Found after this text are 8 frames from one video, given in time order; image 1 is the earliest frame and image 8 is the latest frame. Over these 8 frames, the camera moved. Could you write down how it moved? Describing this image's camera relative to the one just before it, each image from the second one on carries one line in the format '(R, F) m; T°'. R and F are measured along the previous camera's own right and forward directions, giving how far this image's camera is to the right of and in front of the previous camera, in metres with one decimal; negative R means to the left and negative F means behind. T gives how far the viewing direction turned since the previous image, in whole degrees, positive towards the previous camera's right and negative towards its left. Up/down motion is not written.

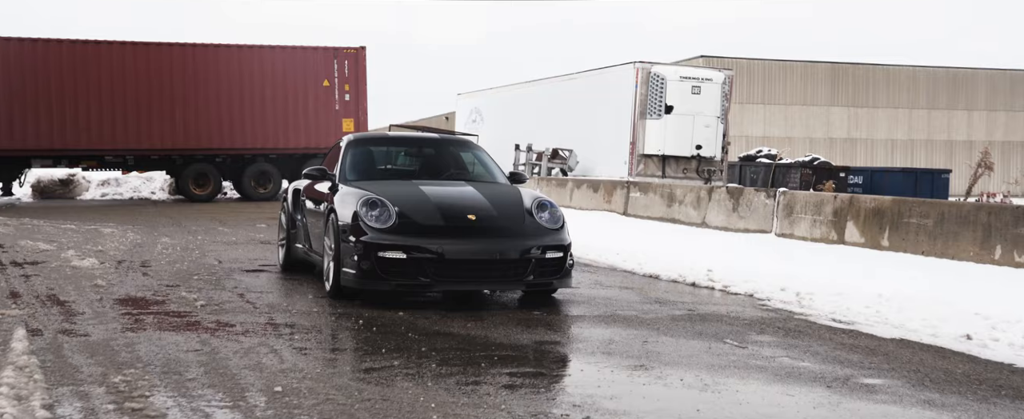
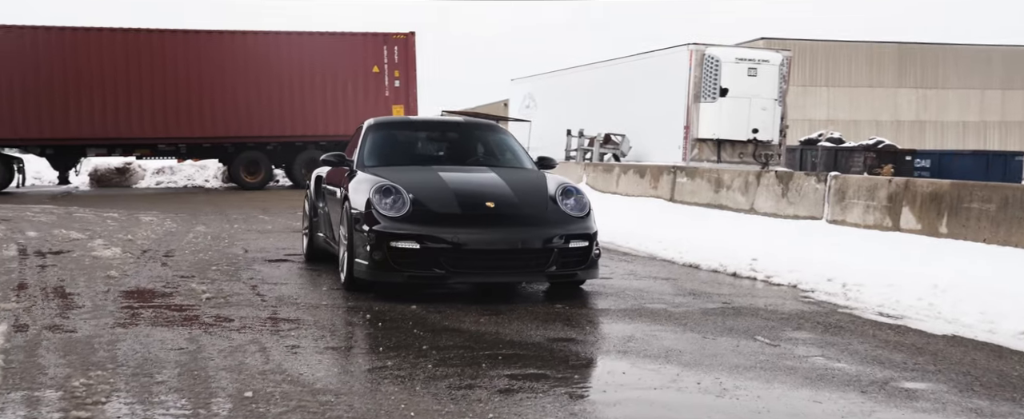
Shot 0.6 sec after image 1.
(+0.2, +0.3) m; -4°
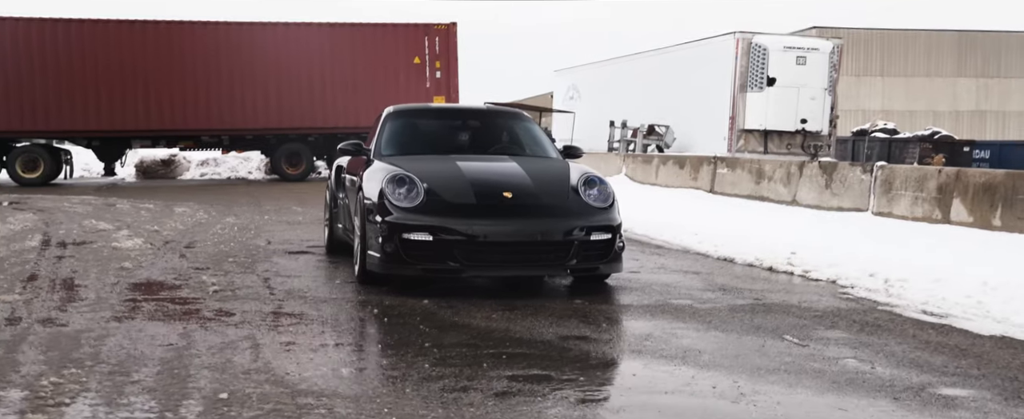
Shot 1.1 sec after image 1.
(+0.2, +0.2) m; -3°
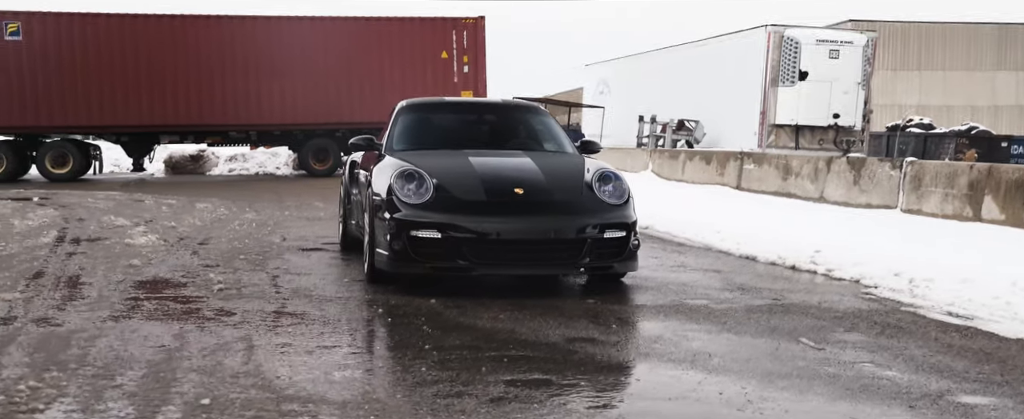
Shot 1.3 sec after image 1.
(+0.1, +0.1) m; -2°
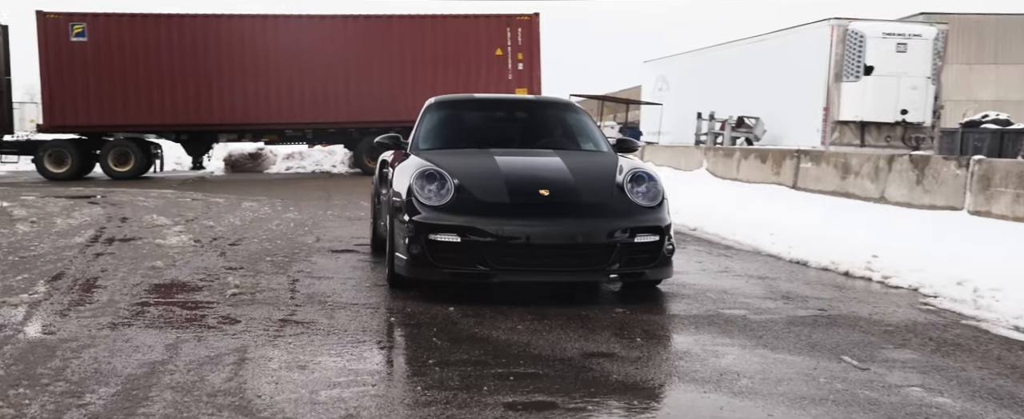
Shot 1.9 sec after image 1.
(+0.2, +0.3) m; -4°
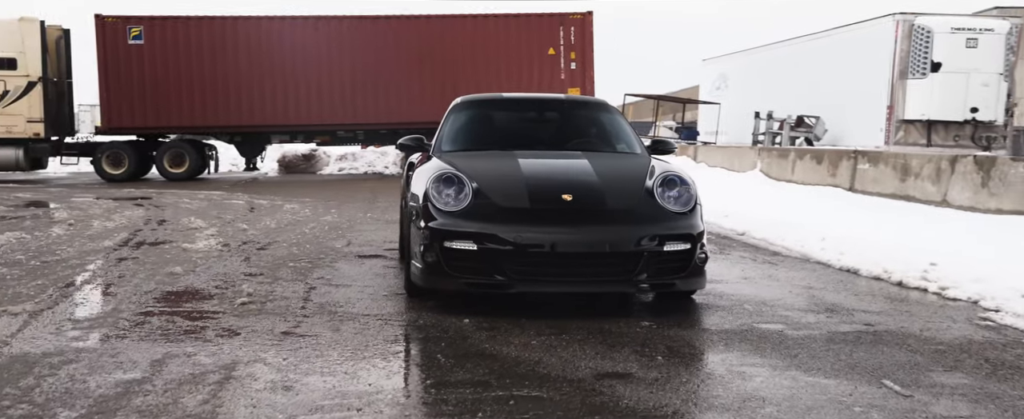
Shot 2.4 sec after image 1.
(+0.2, +0.3) m; -4°
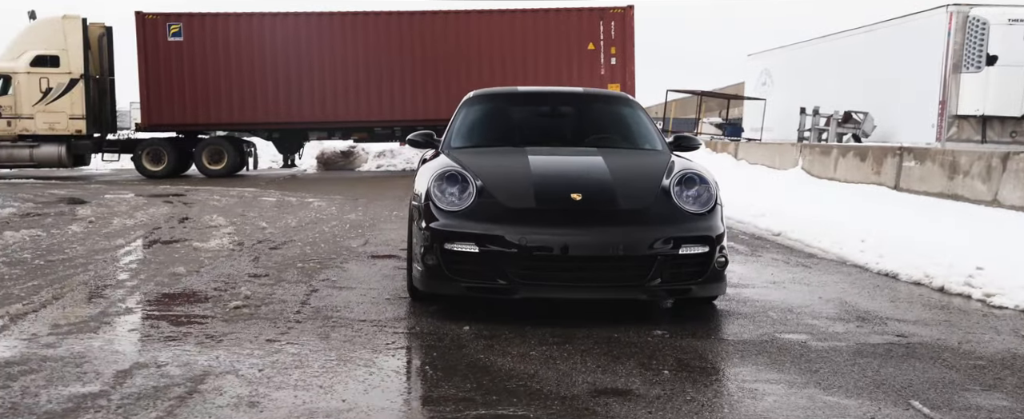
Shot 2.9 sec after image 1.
(+0.2, +0.3) m; -3°
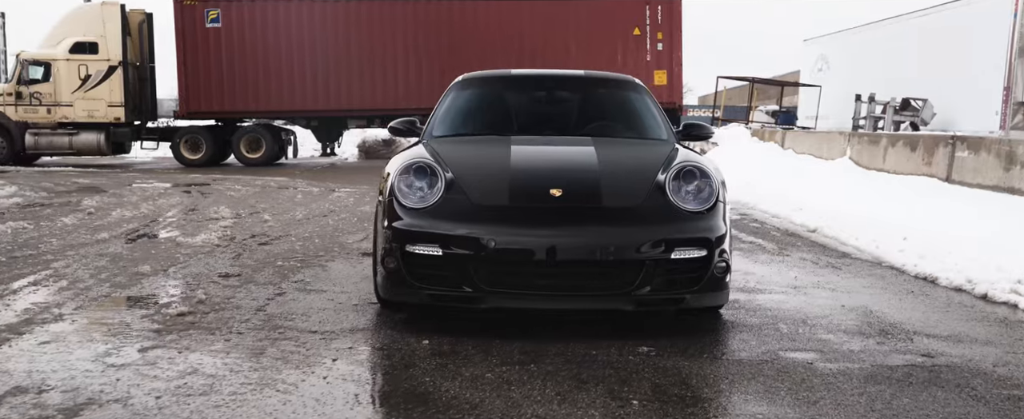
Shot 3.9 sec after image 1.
(+0.4, +0.5) m; -3°
